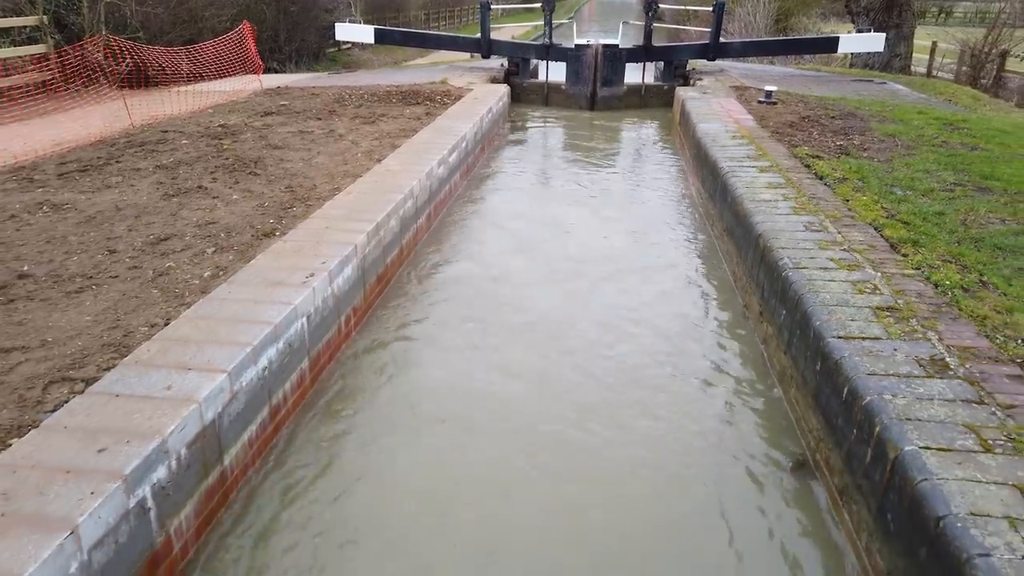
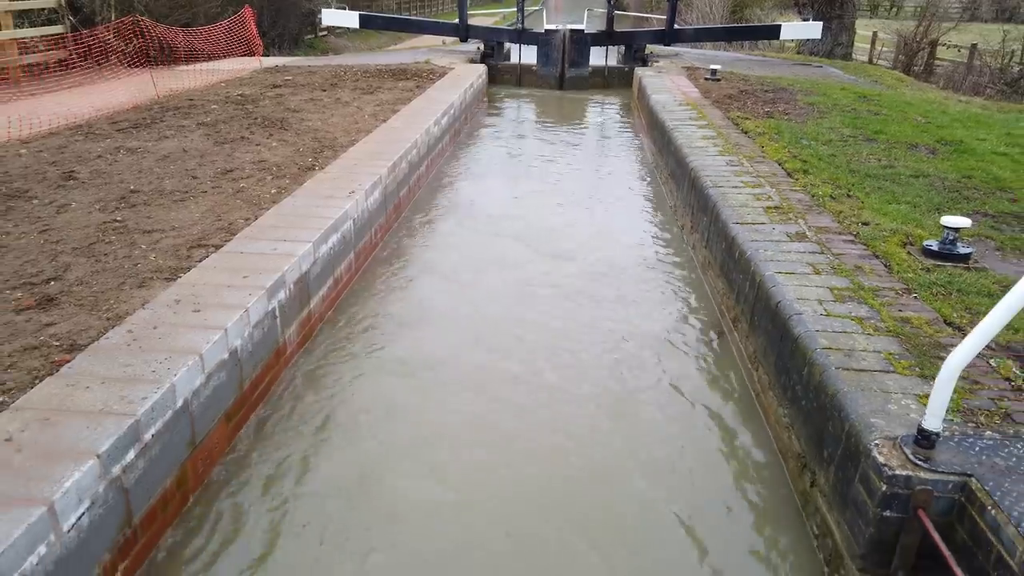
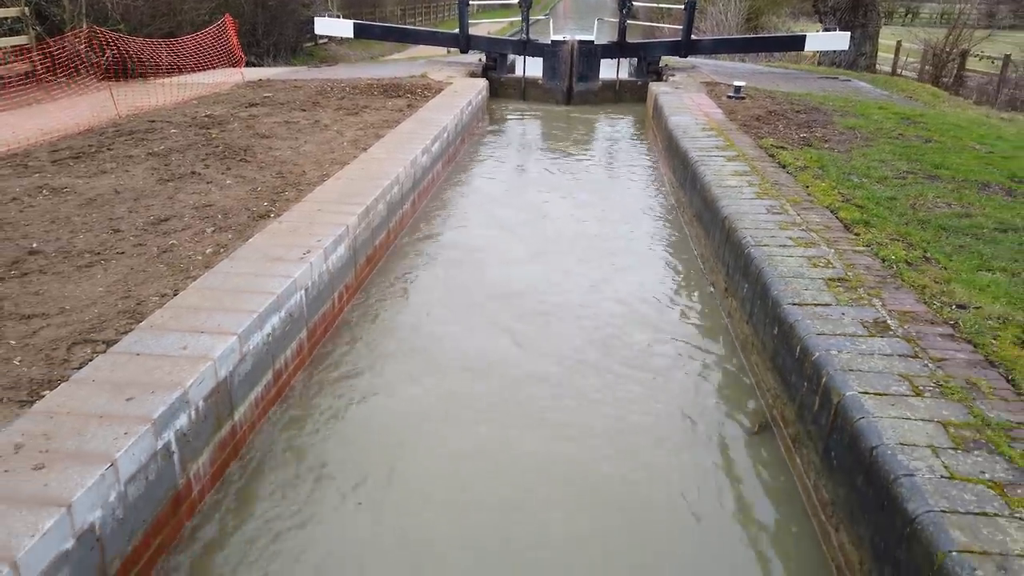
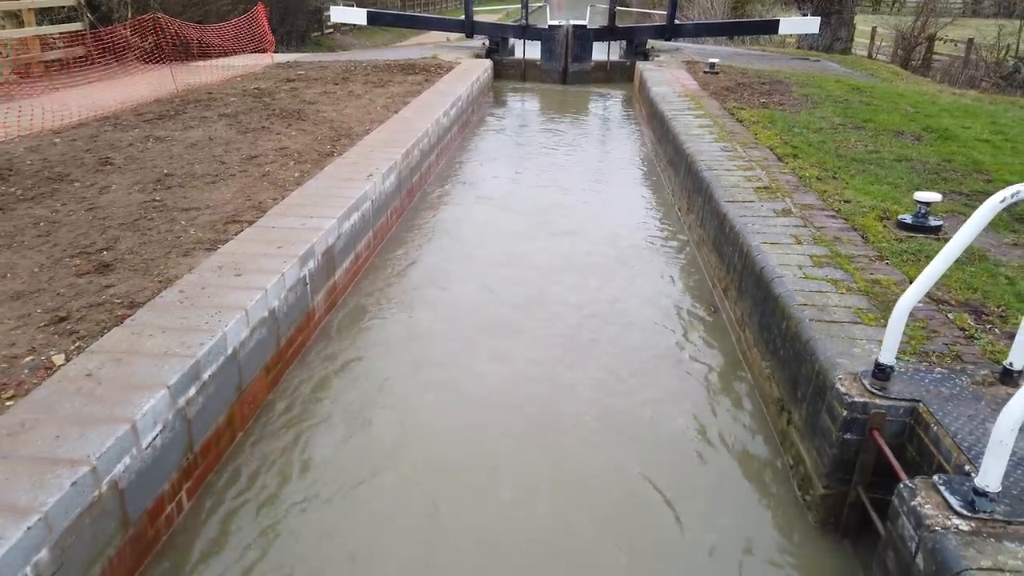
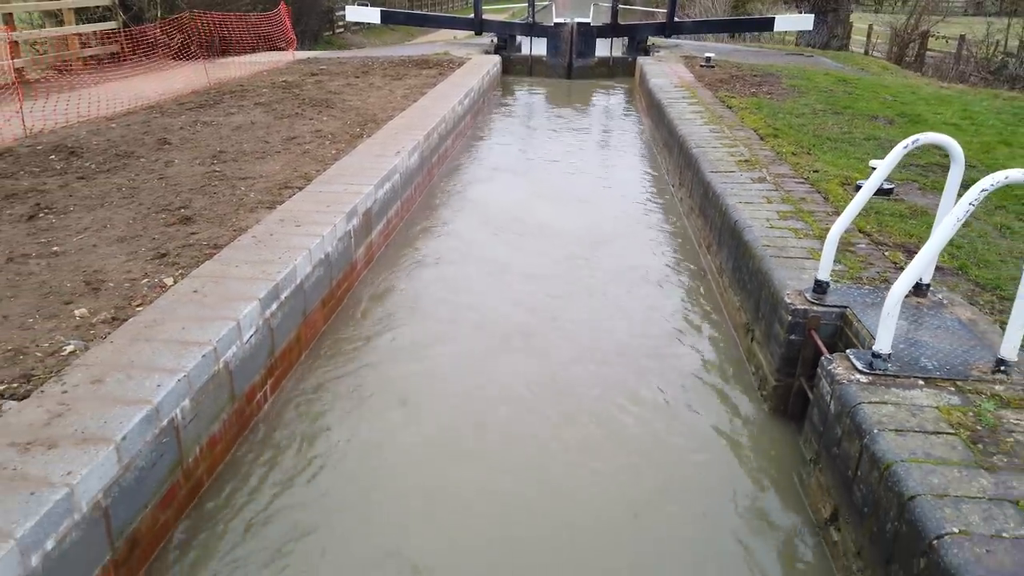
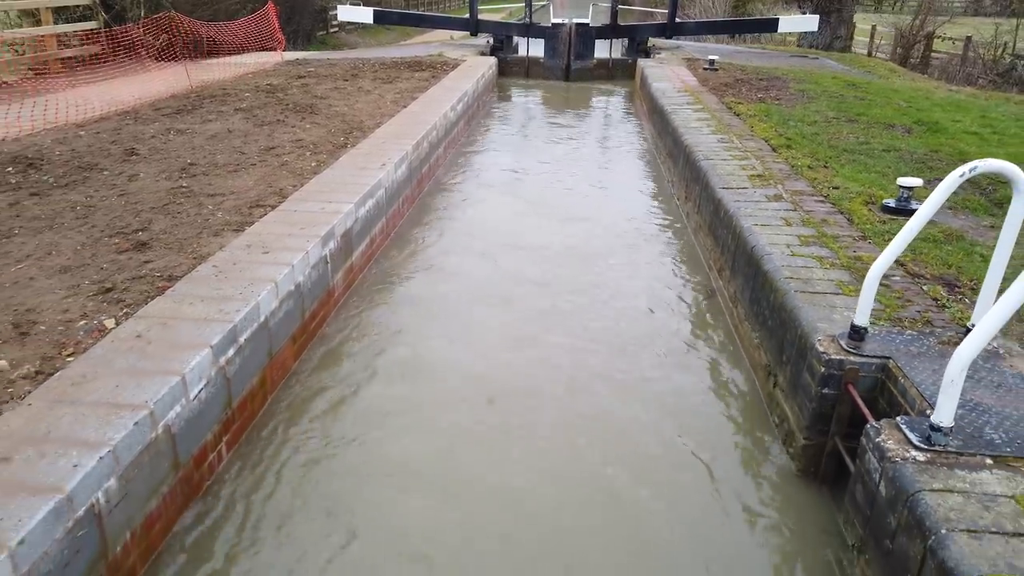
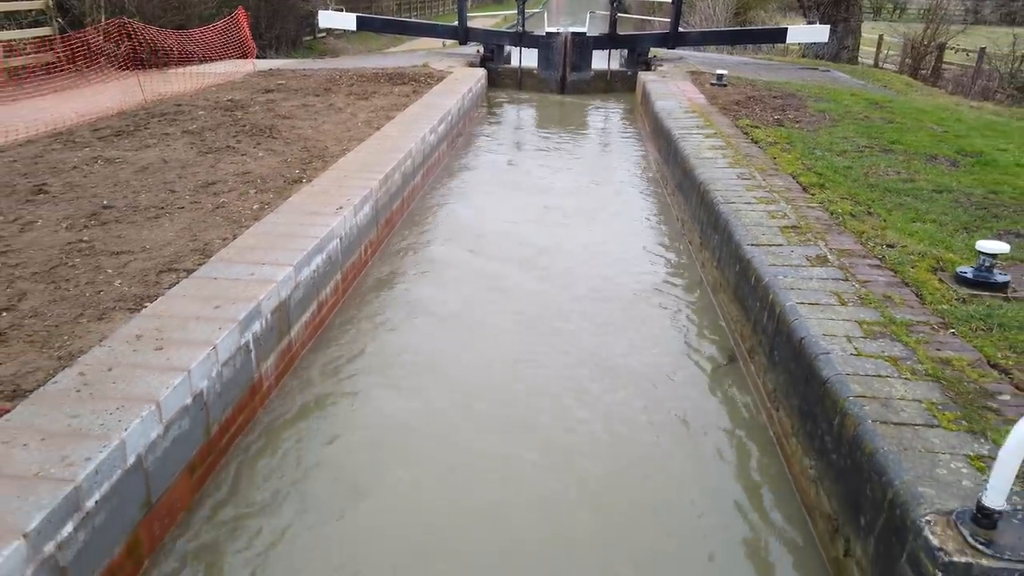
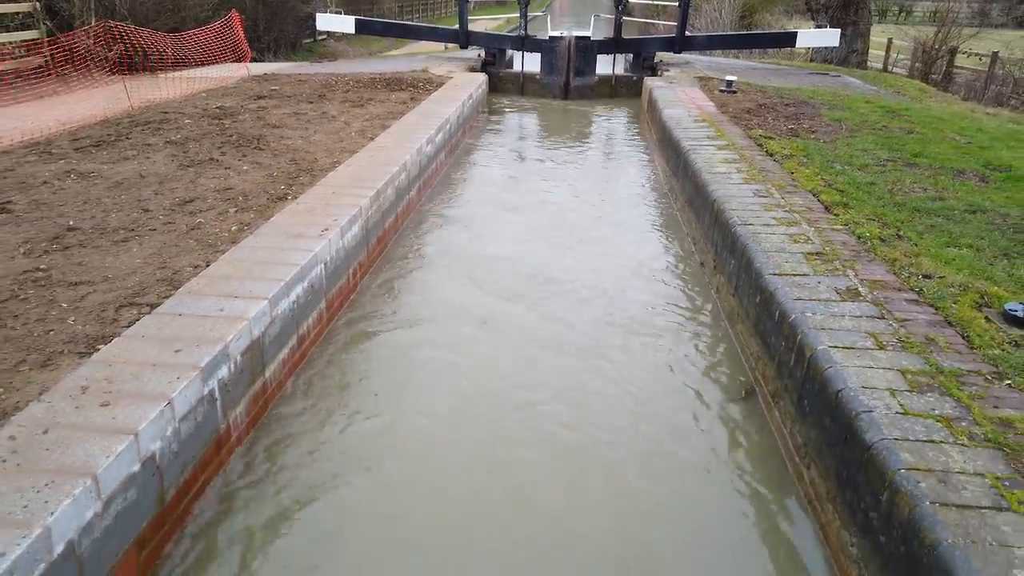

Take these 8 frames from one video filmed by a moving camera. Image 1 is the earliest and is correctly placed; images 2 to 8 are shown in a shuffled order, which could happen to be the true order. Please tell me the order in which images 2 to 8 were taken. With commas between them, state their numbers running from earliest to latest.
3, 8, 7, 2, 4, 6, 5
